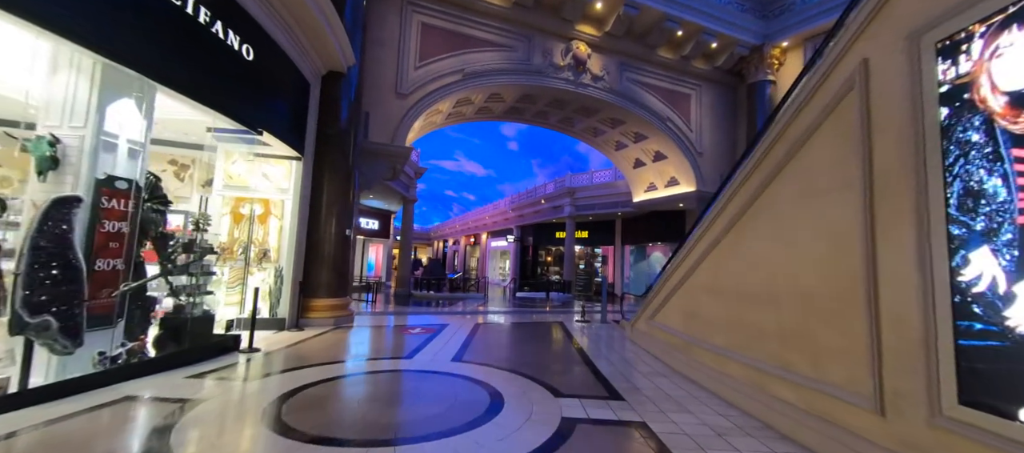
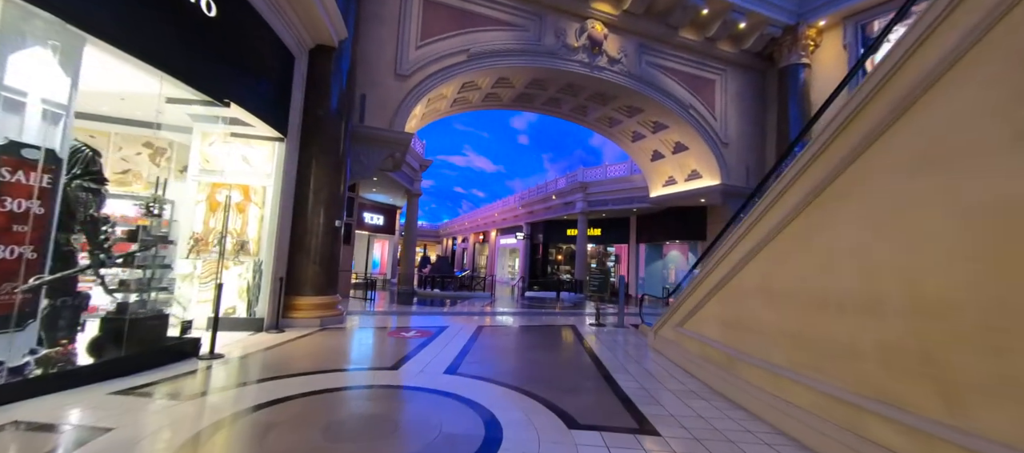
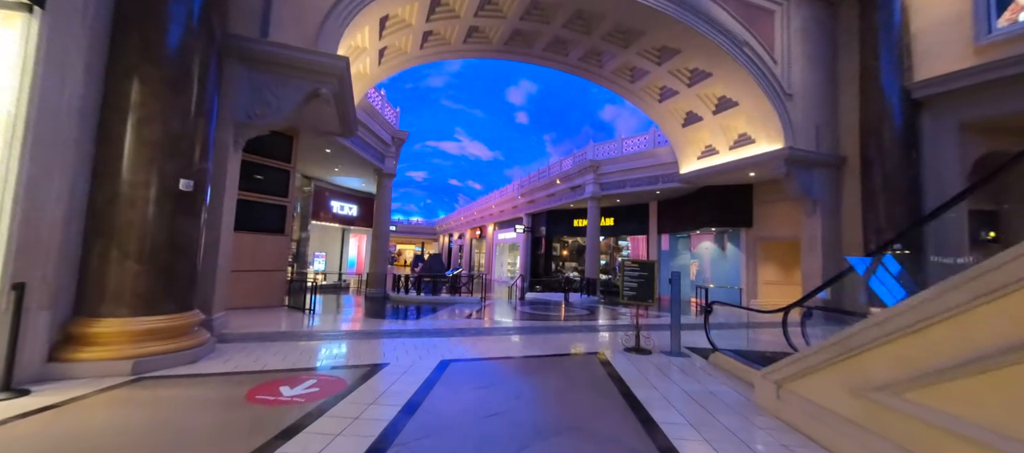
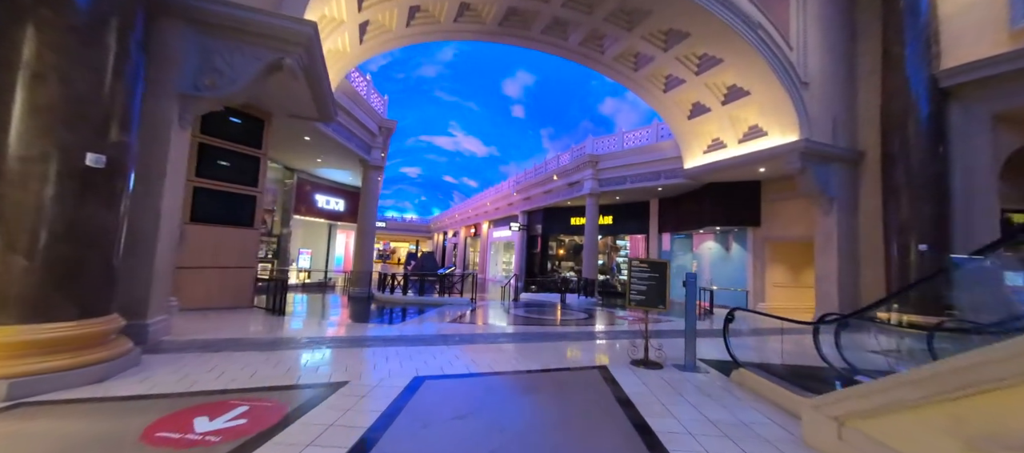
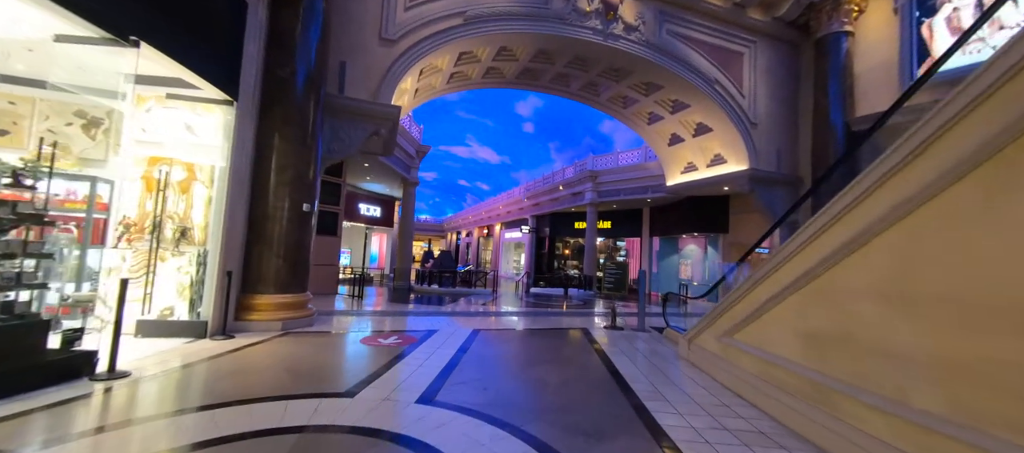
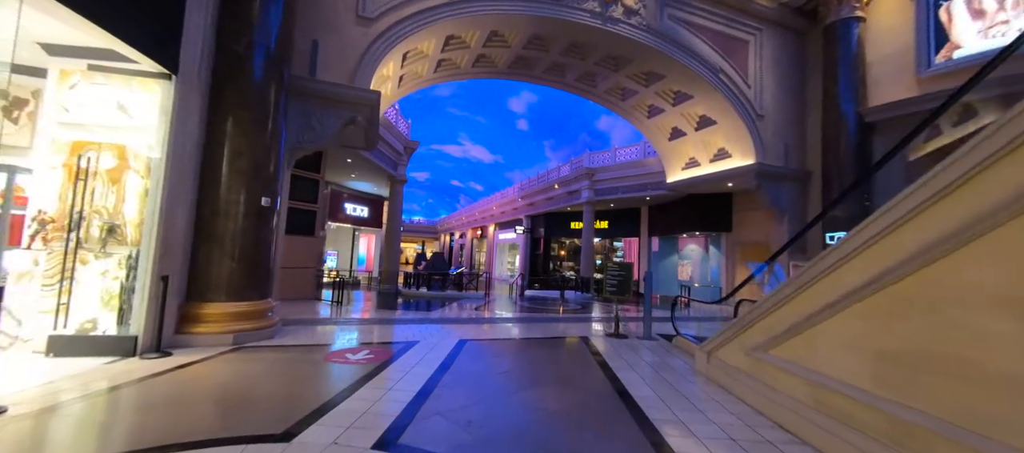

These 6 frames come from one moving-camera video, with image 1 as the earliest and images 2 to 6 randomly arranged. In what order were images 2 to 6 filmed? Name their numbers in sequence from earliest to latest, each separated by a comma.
2, 5, 6, 3, 4
